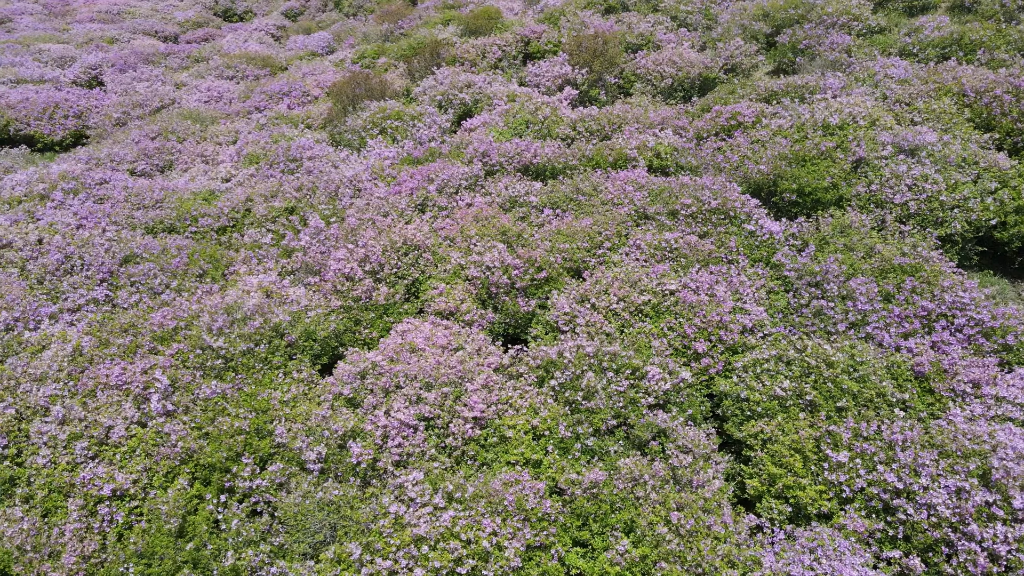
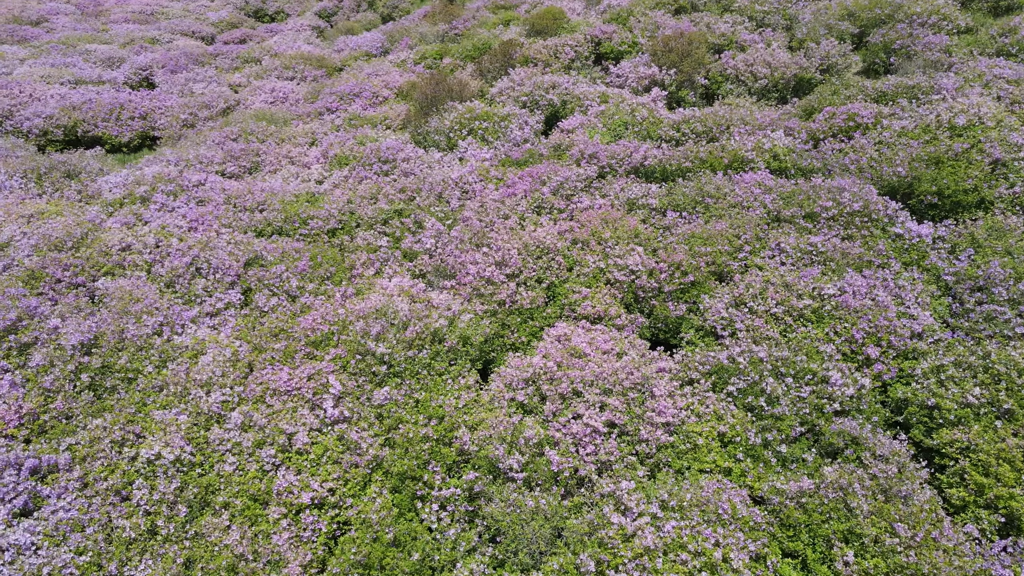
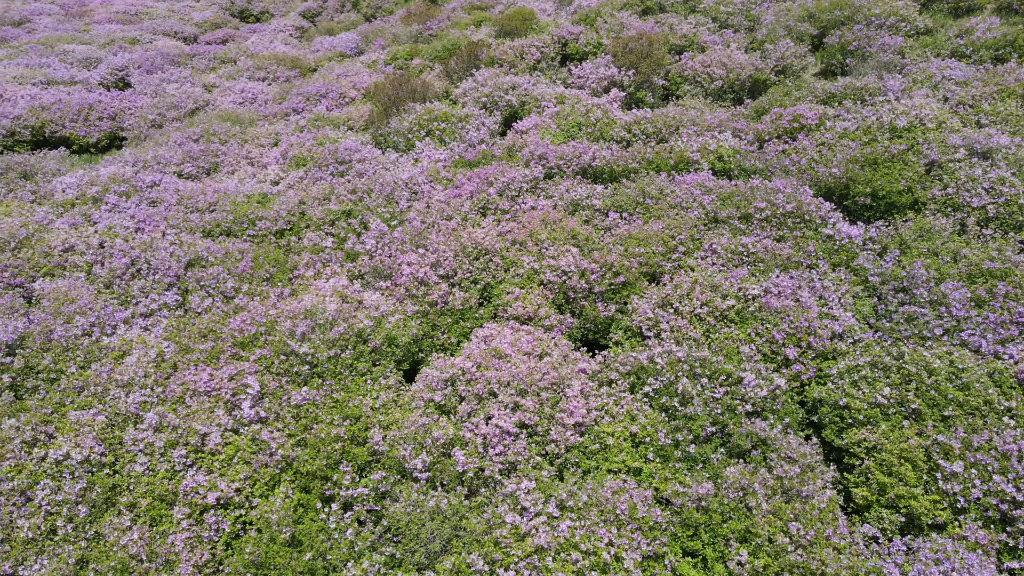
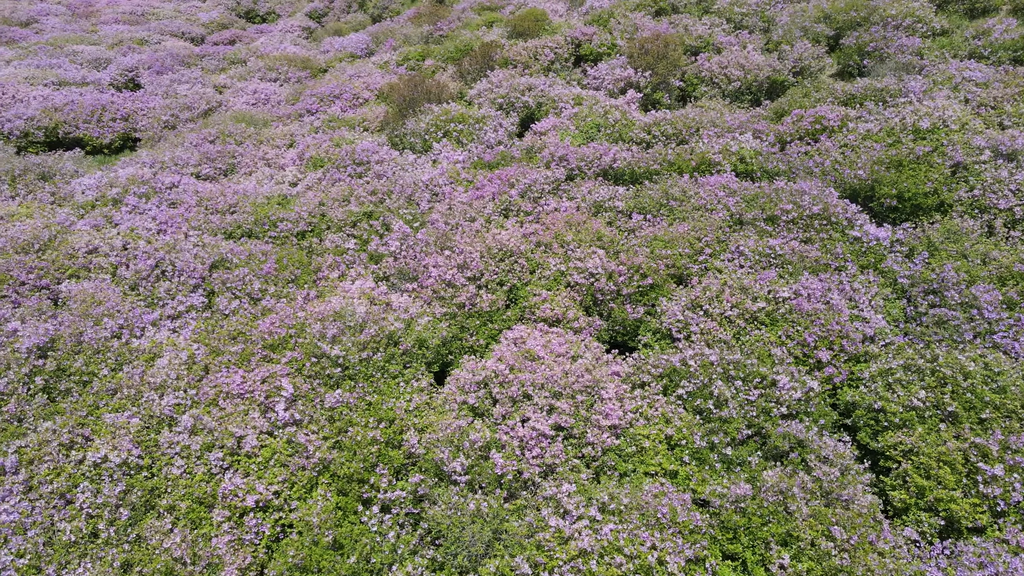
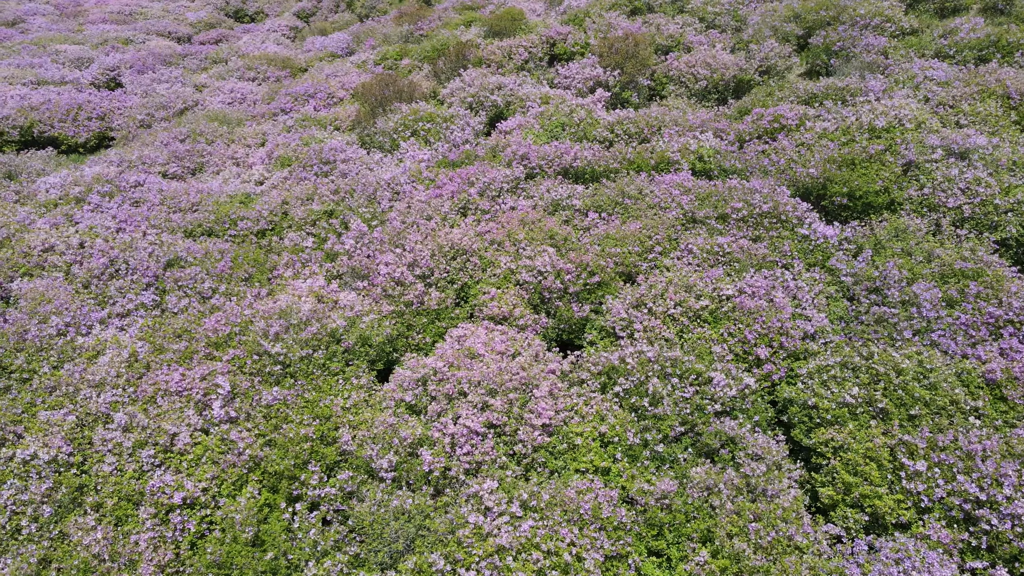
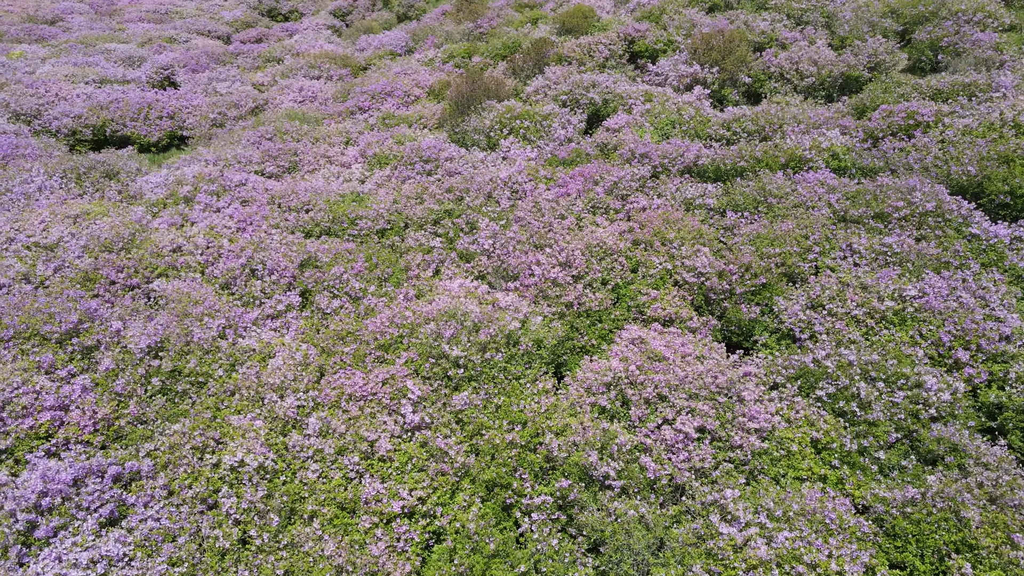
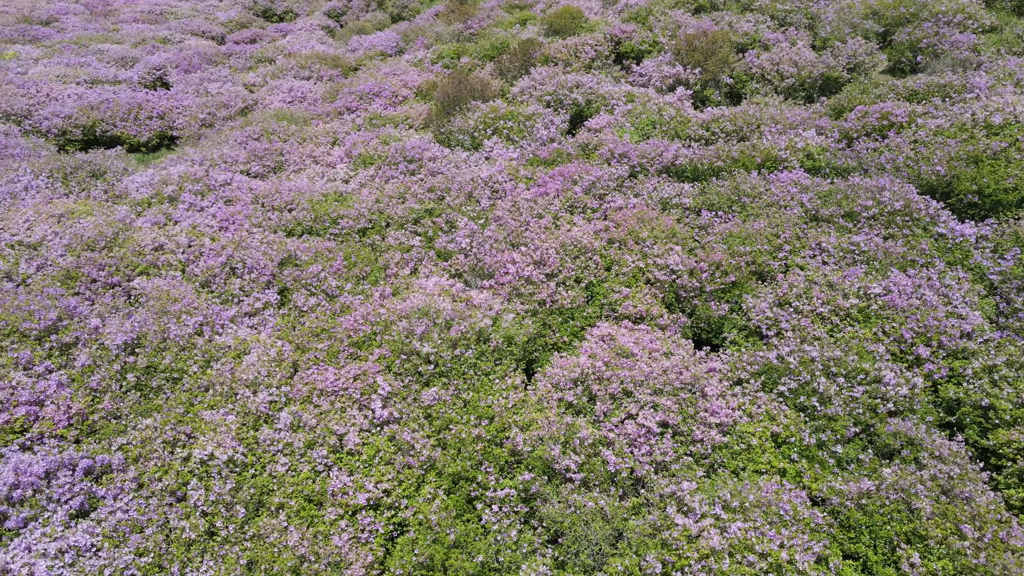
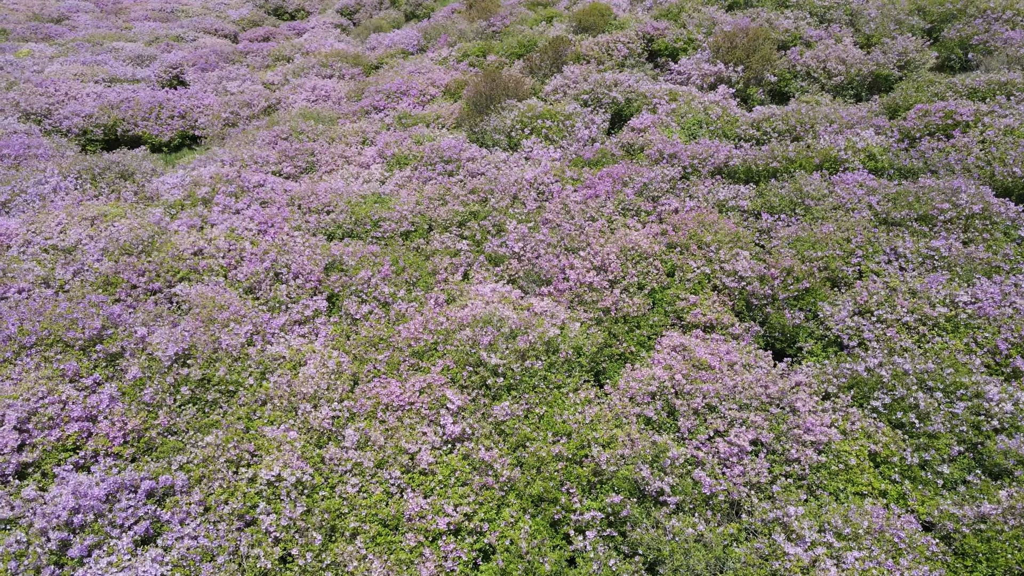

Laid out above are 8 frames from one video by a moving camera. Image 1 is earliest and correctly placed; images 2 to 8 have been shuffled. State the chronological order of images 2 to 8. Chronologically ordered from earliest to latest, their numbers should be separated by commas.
5, 3, 4, 2, 7, 6, 8
